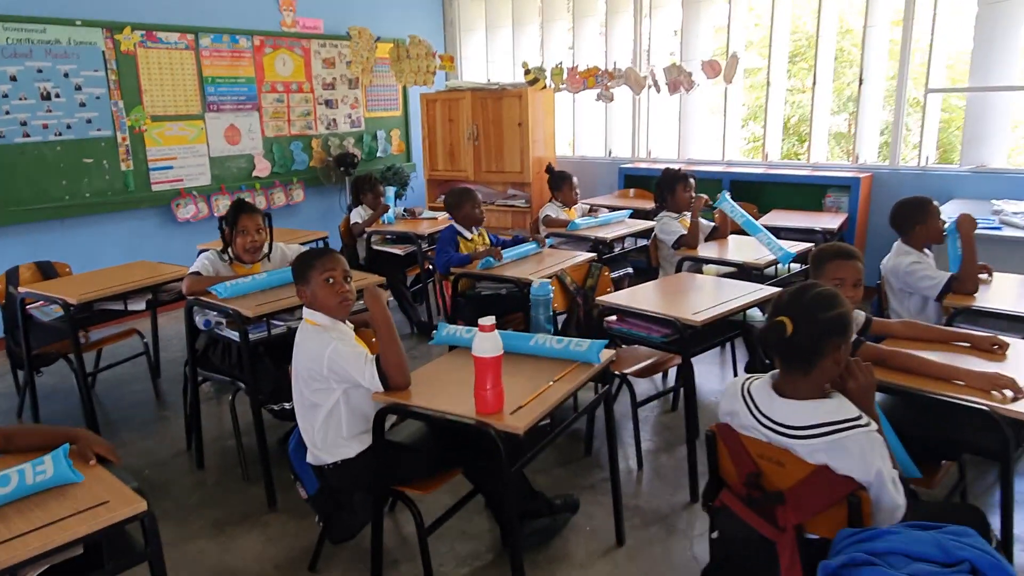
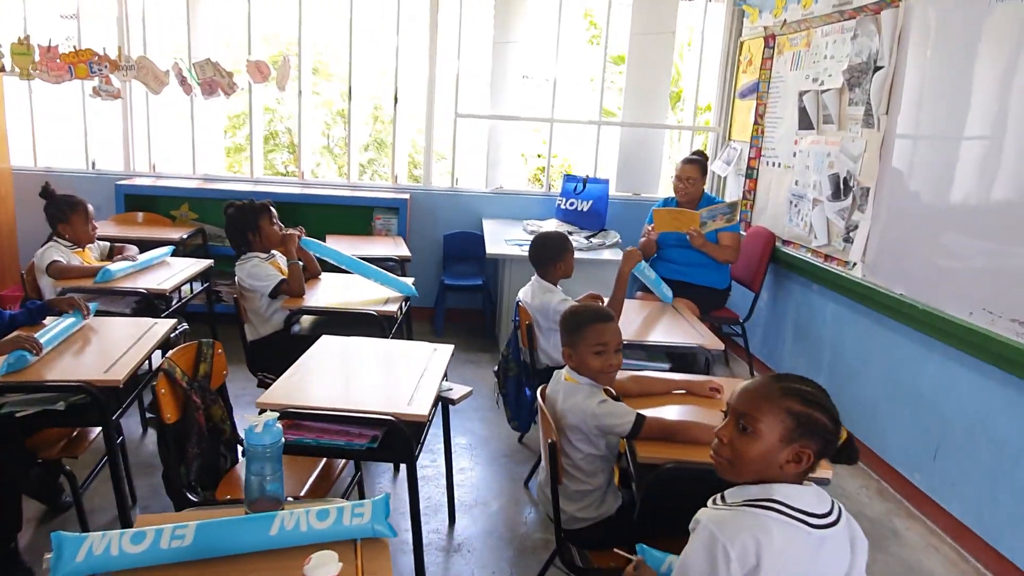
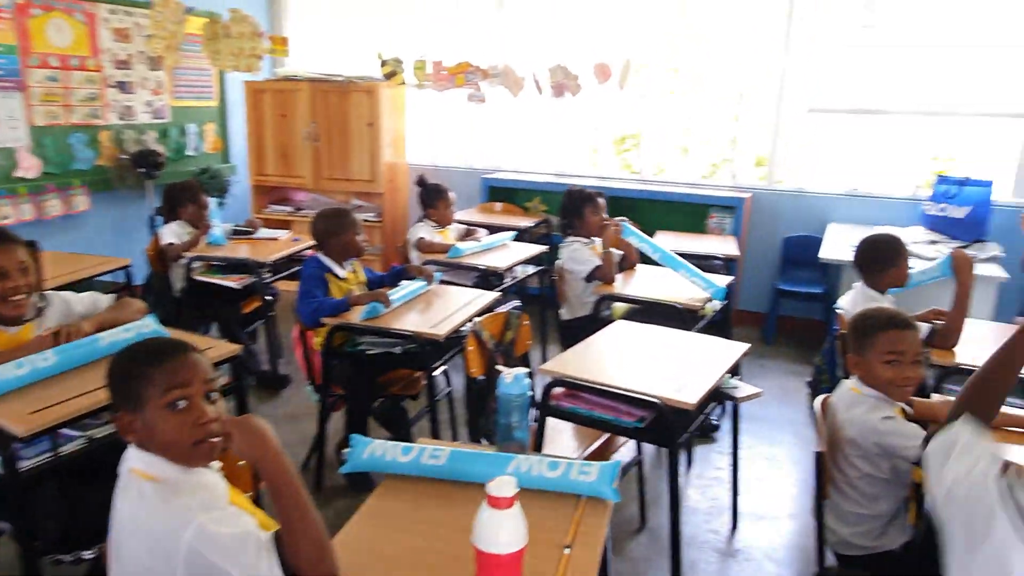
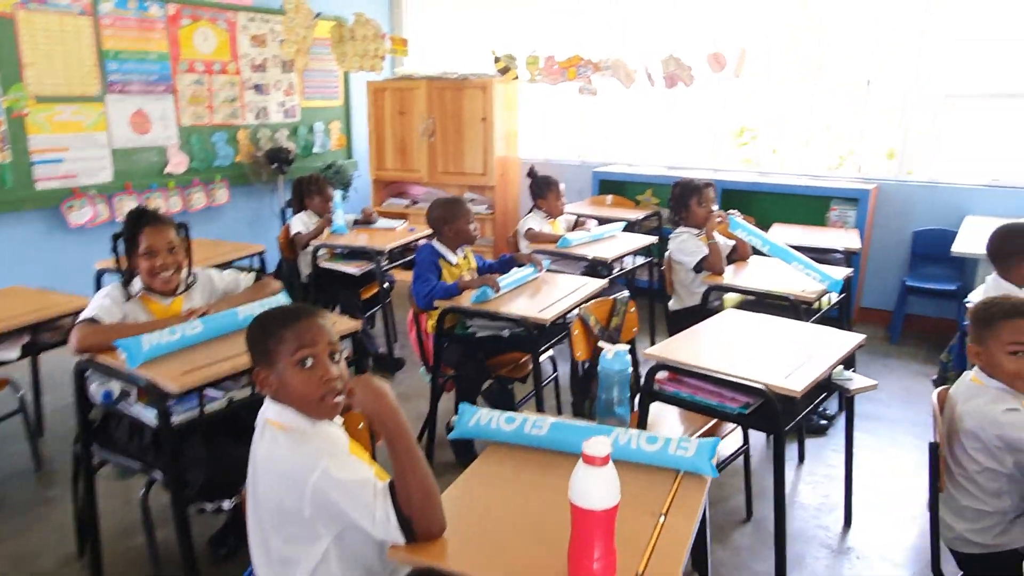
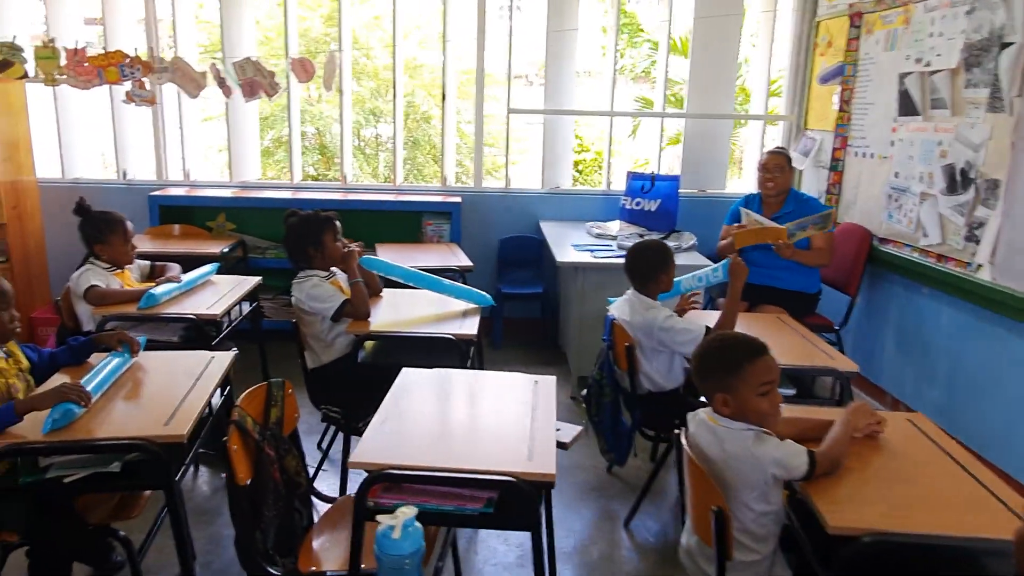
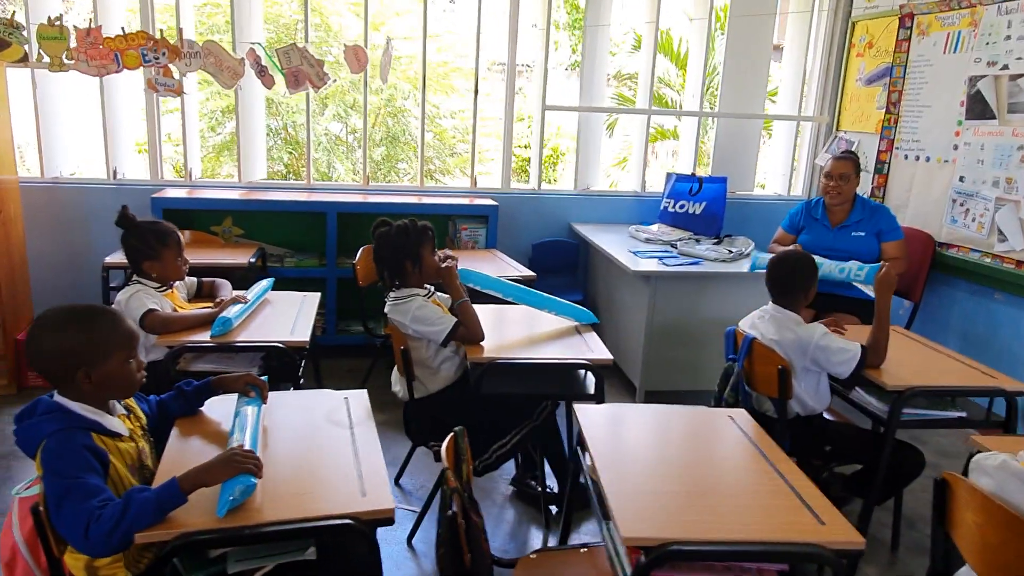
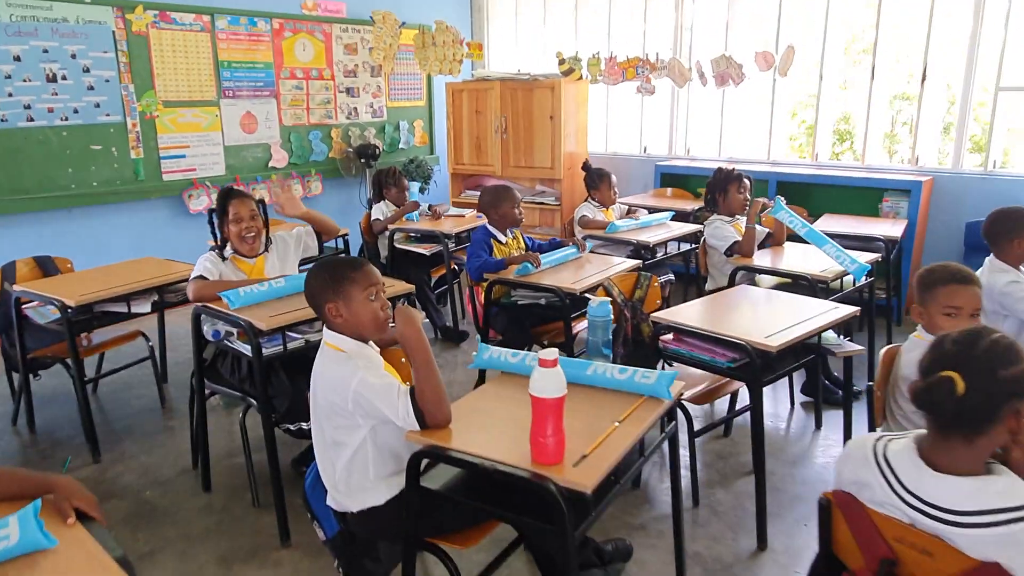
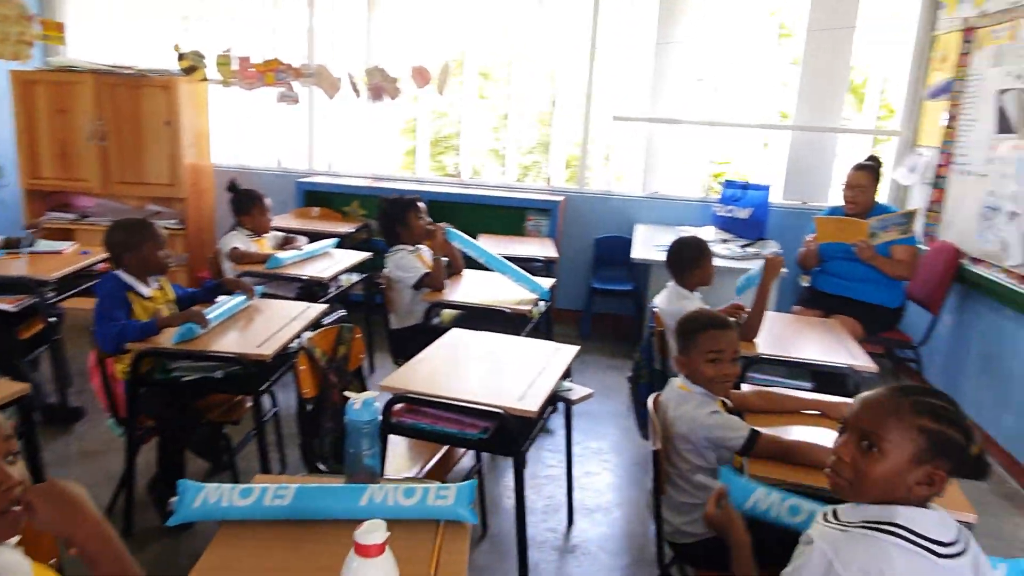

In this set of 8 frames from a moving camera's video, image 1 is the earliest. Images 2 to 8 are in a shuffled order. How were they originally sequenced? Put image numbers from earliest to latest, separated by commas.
7, 4, 3, 8, 2, 5, 6
